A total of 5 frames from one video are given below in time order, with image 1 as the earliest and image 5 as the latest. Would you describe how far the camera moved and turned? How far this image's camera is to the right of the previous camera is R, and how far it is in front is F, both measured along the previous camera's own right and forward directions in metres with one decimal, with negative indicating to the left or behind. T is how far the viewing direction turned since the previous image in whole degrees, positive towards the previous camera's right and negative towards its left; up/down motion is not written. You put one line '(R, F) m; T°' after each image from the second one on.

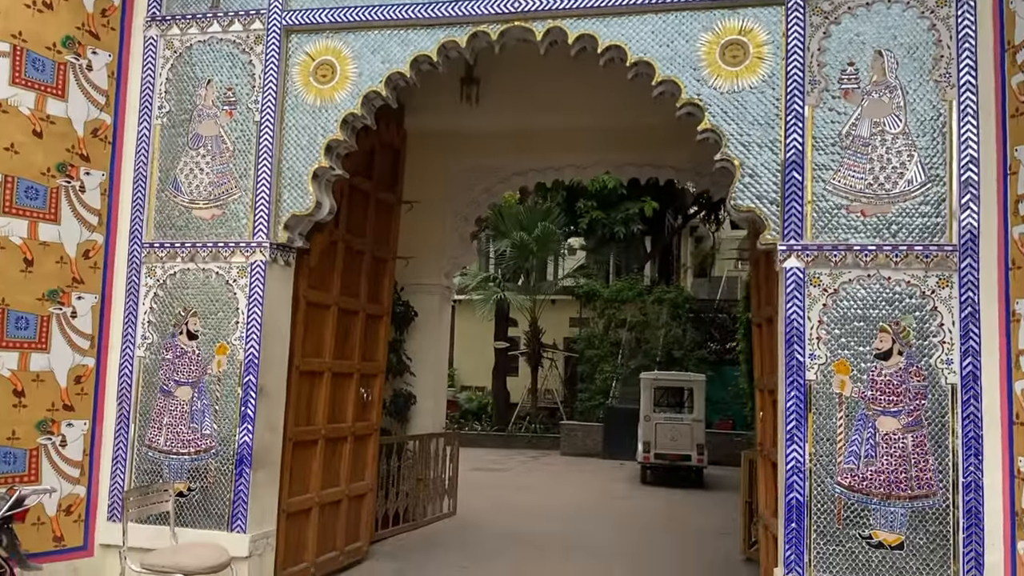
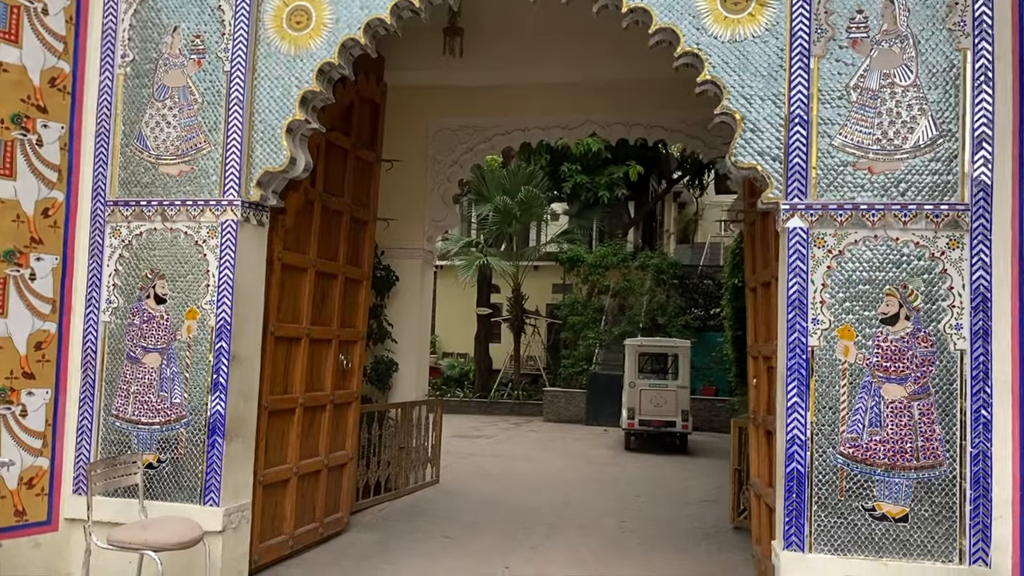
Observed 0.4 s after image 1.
(0.0, +0.2) m; +1°
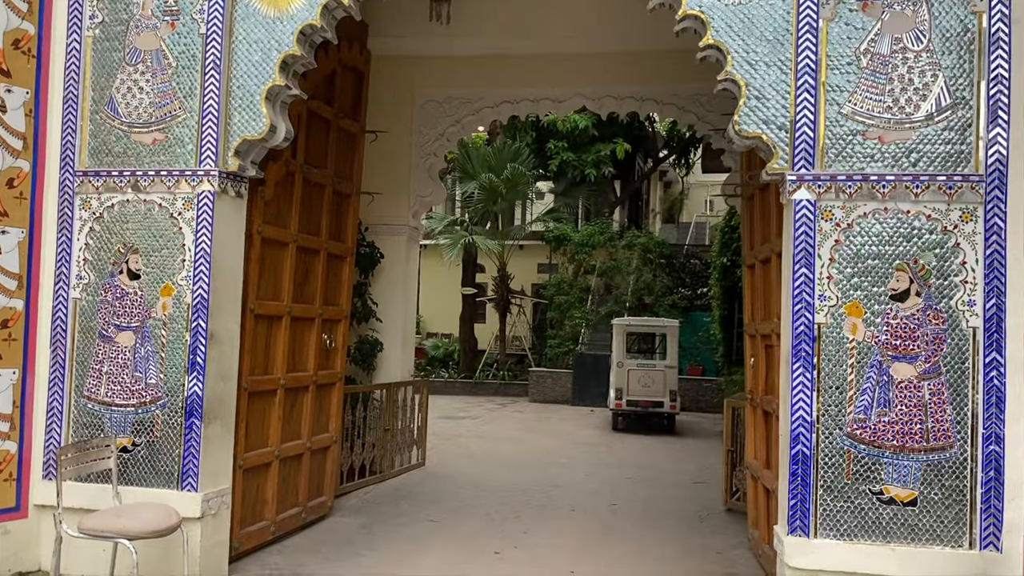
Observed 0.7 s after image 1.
(0.0, +0.2) m; +1°
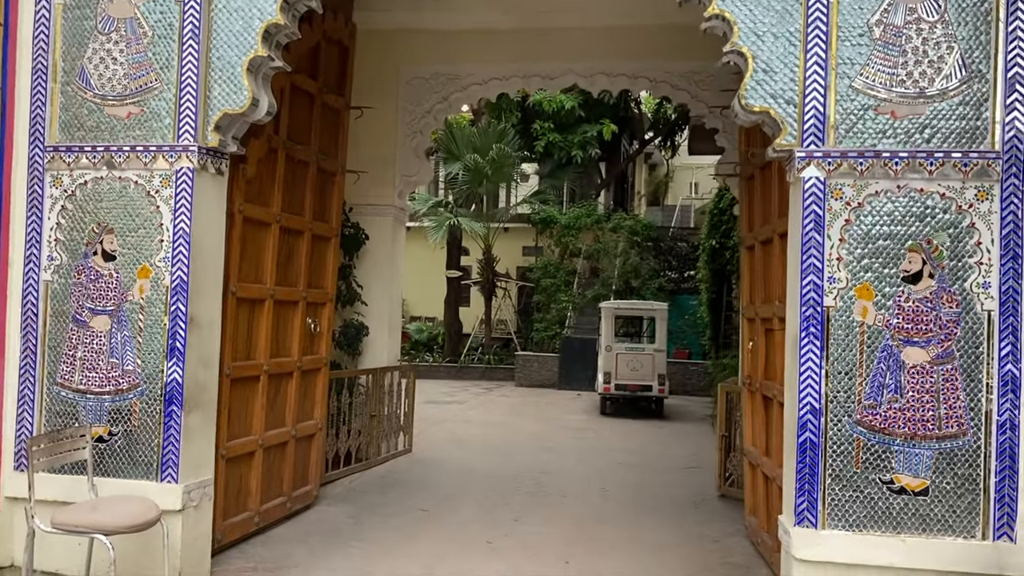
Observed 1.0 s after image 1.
(-0.1, +0.2) m; +1°
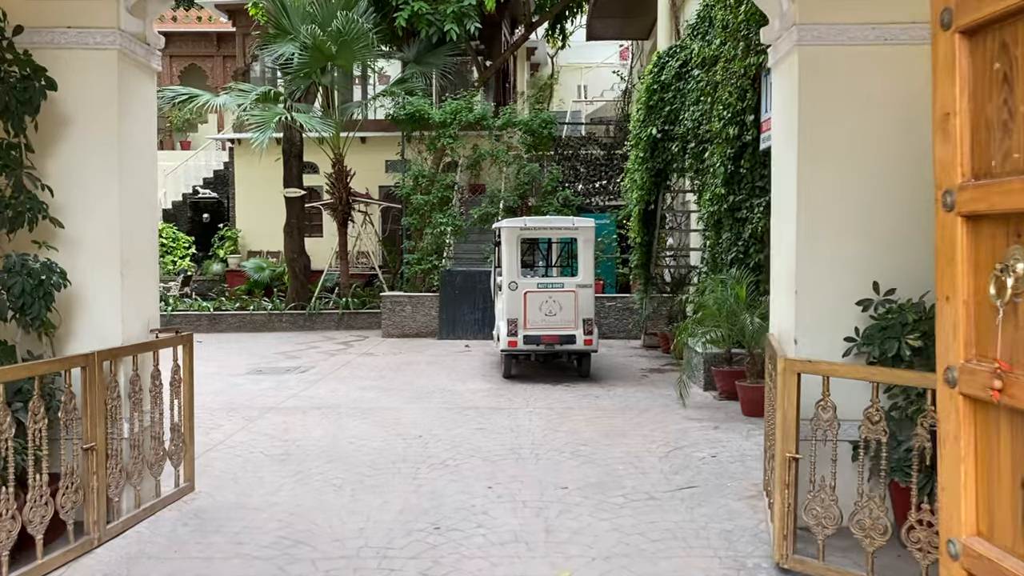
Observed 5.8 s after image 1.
(+0.1, +3.2) m; +9°
